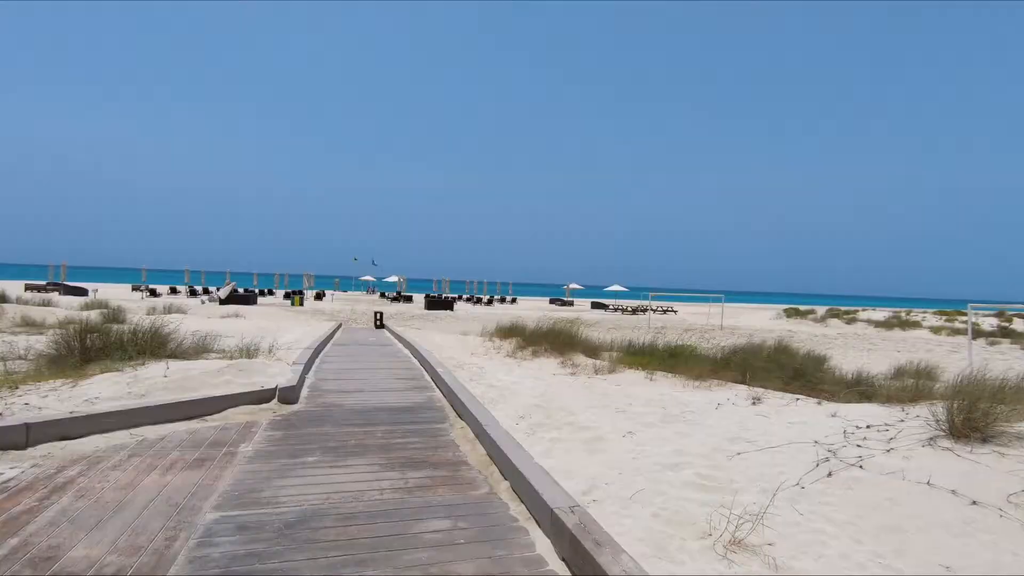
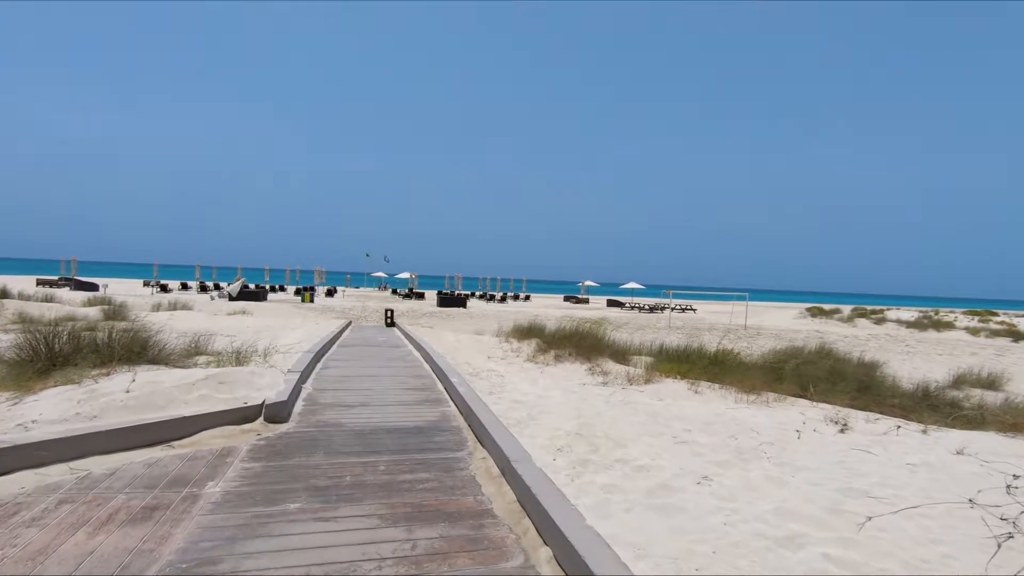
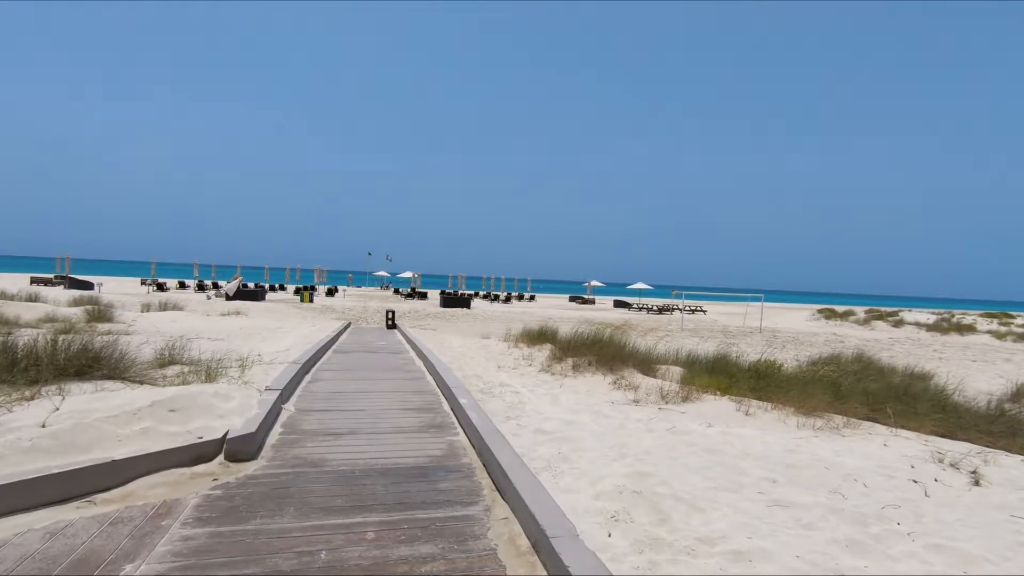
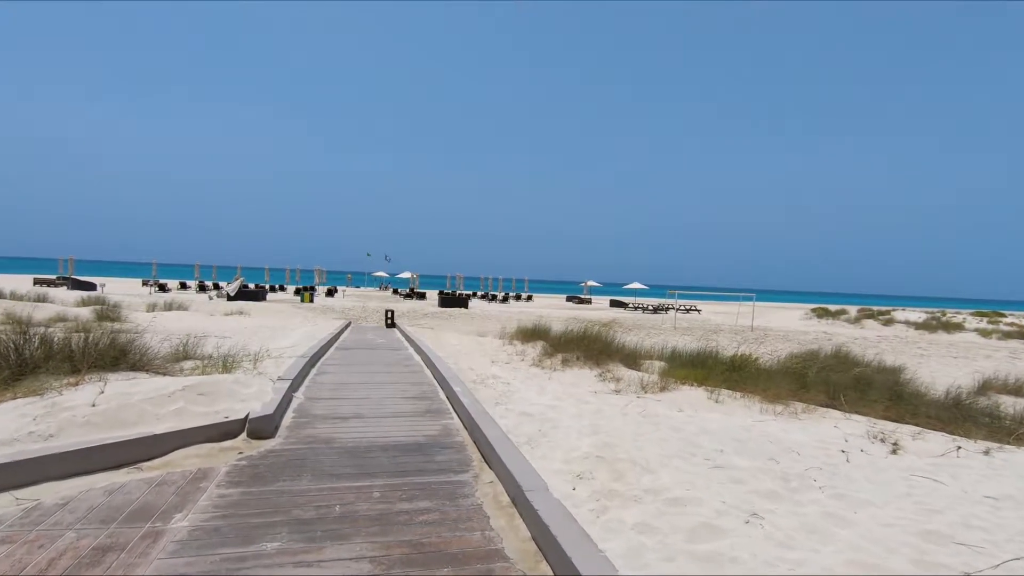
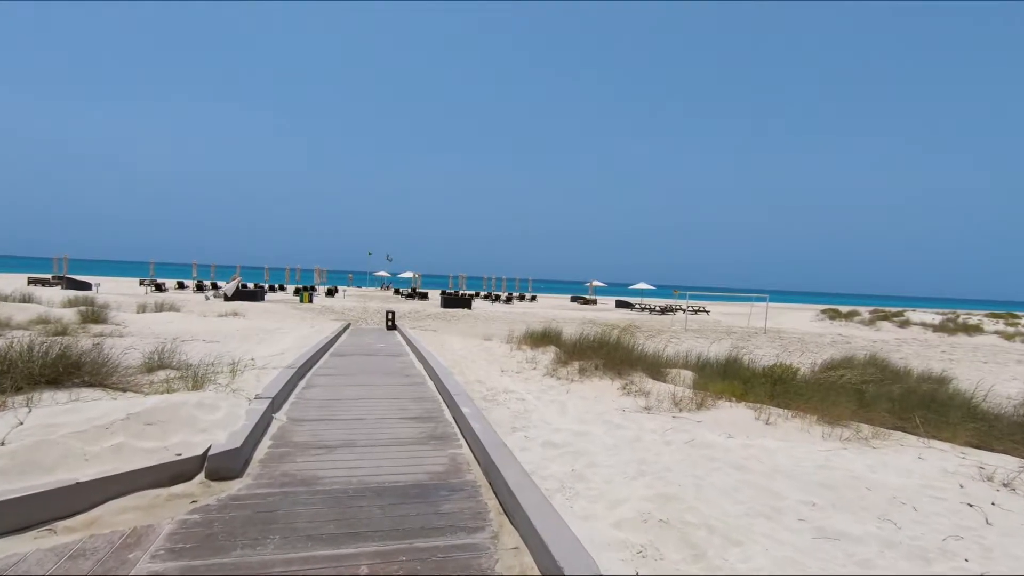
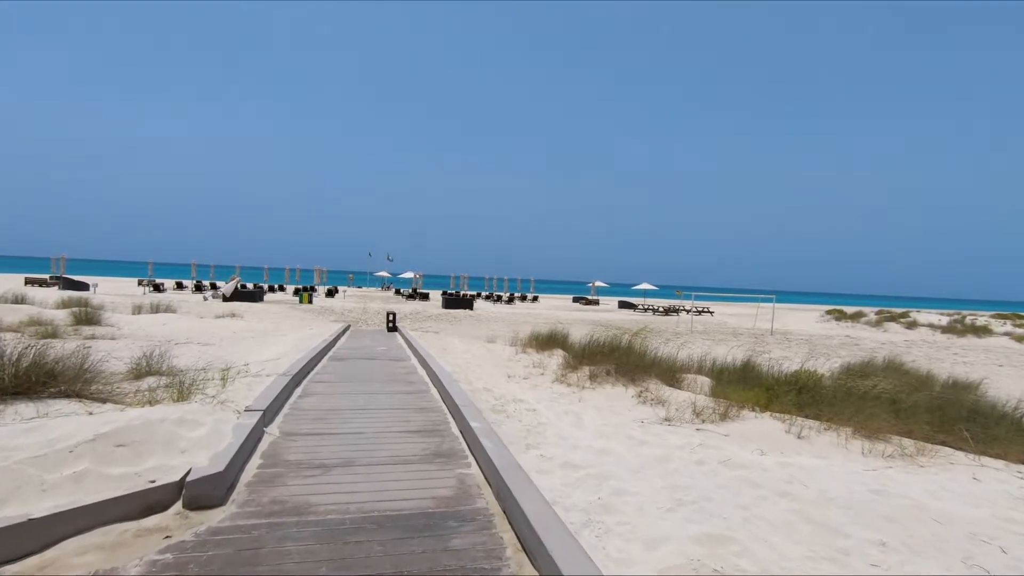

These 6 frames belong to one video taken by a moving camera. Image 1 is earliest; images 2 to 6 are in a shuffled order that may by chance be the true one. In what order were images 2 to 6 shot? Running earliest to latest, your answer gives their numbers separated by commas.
2, 4, 3, 5, 6
